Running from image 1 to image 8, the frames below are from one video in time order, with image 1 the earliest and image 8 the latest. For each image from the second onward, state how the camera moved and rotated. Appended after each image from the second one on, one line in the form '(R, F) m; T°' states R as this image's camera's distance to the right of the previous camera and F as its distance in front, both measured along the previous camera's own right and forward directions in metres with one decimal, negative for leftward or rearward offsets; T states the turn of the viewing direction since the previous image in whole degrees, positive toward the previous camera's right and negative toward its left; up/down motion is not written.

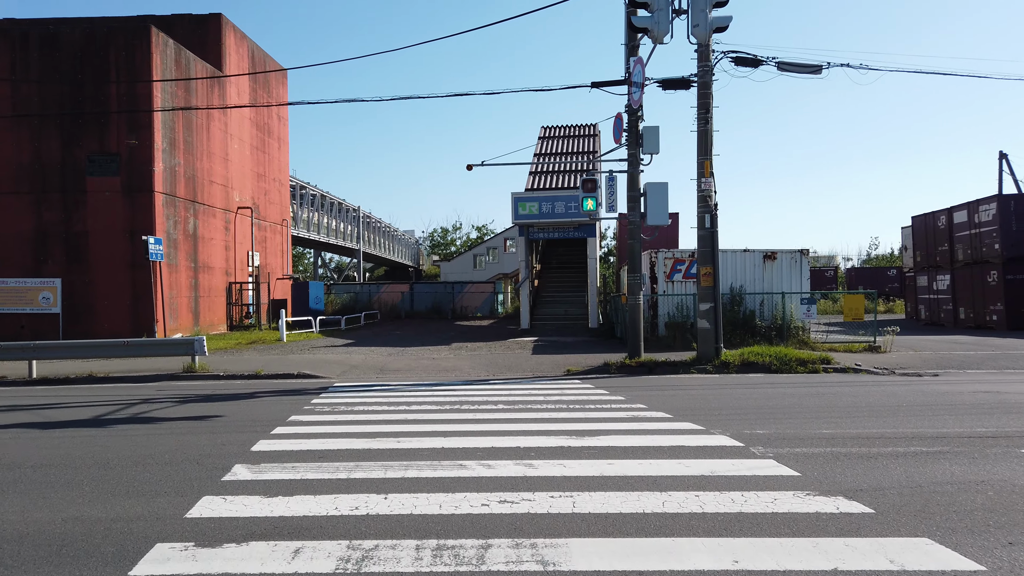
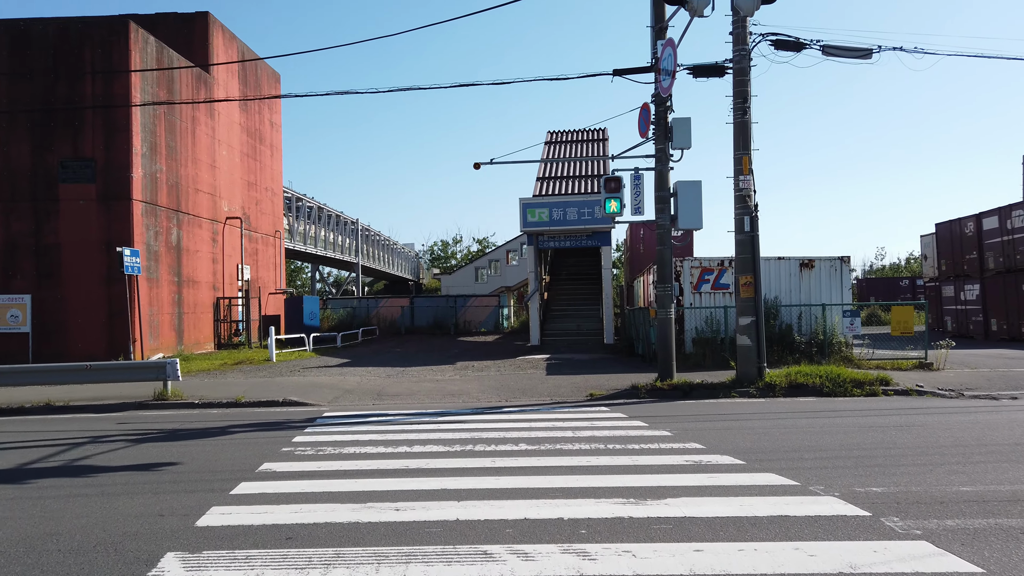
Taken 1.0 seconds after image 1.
(-0.2, +1.8) m; 0°
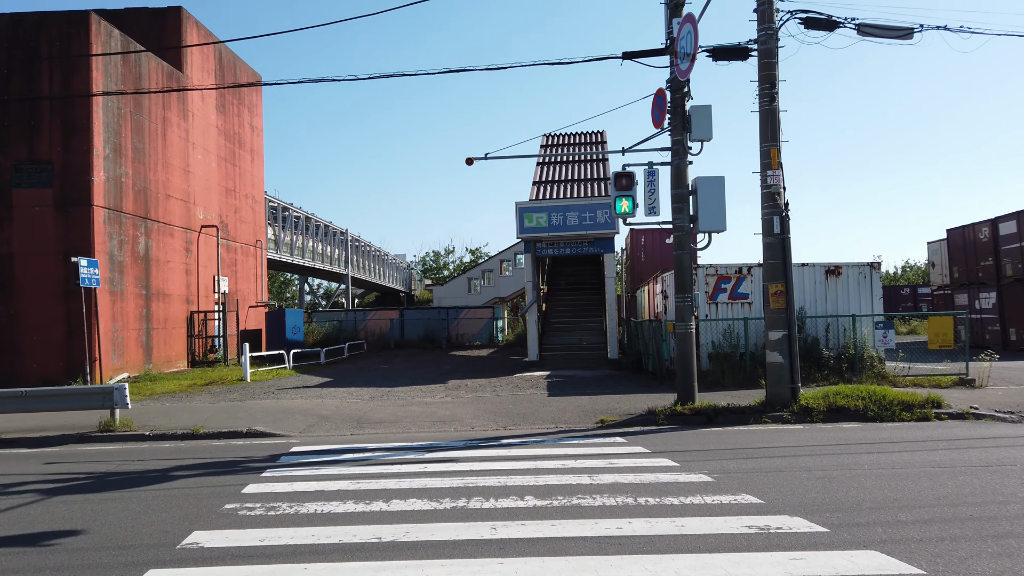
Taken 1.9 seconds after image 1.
(-0.1, +1.6) m; +1°
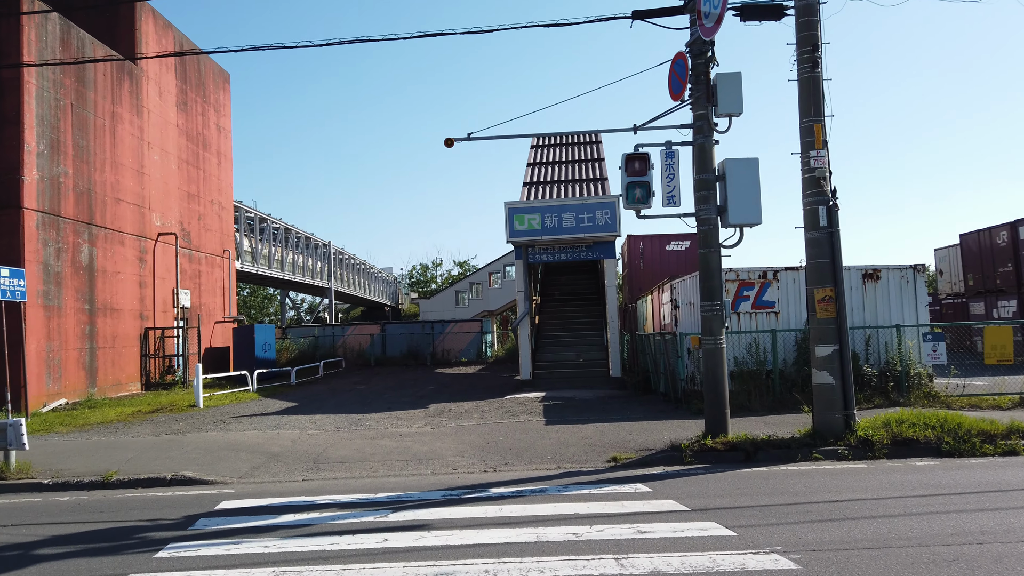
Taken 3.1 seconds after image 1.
(0.0, +2.1) m; +1°
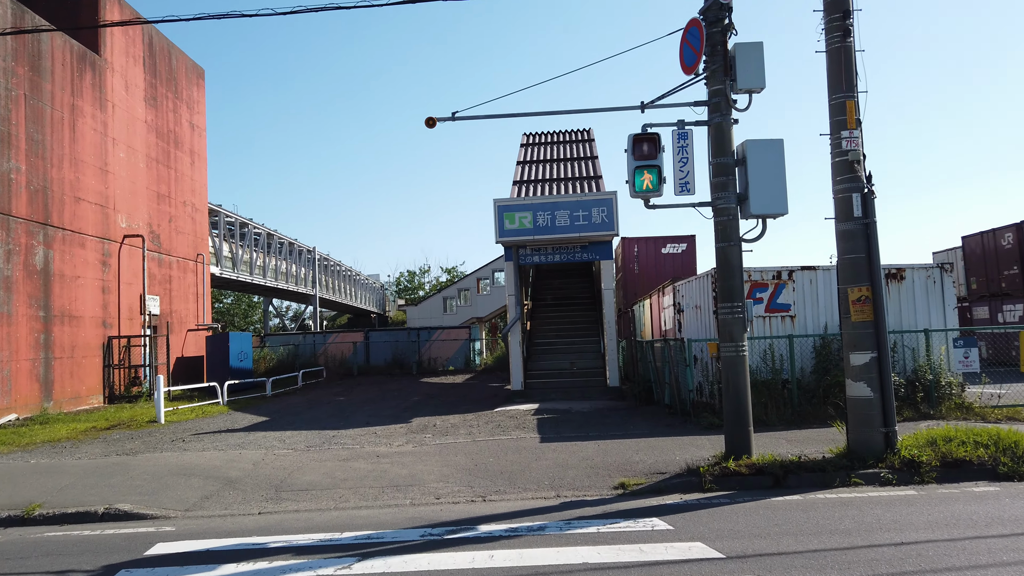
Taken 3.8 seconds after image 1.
(0.0, +1.2) m; +1°
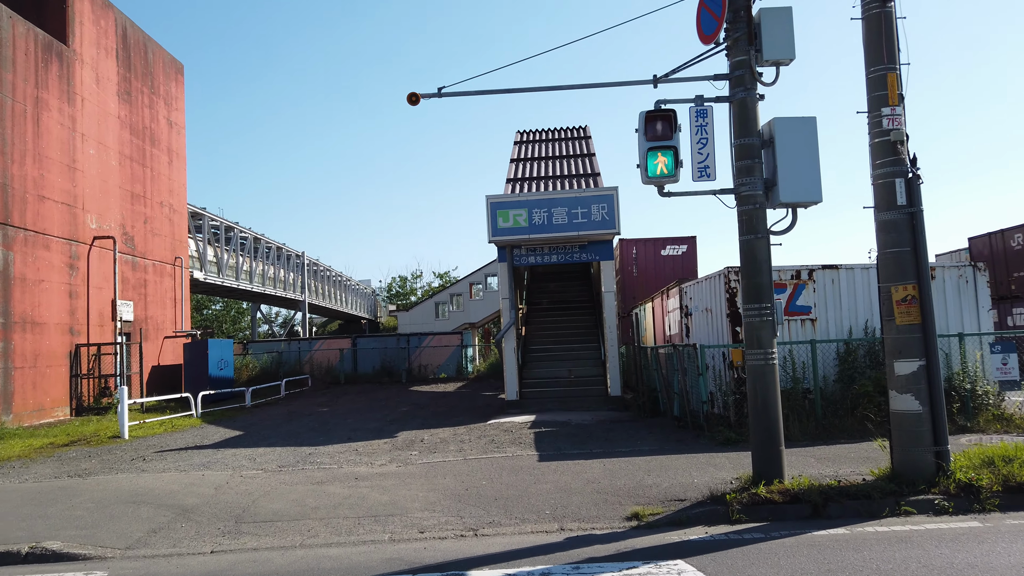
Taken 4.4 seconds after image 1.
(0.0, +1.1) m; +1°
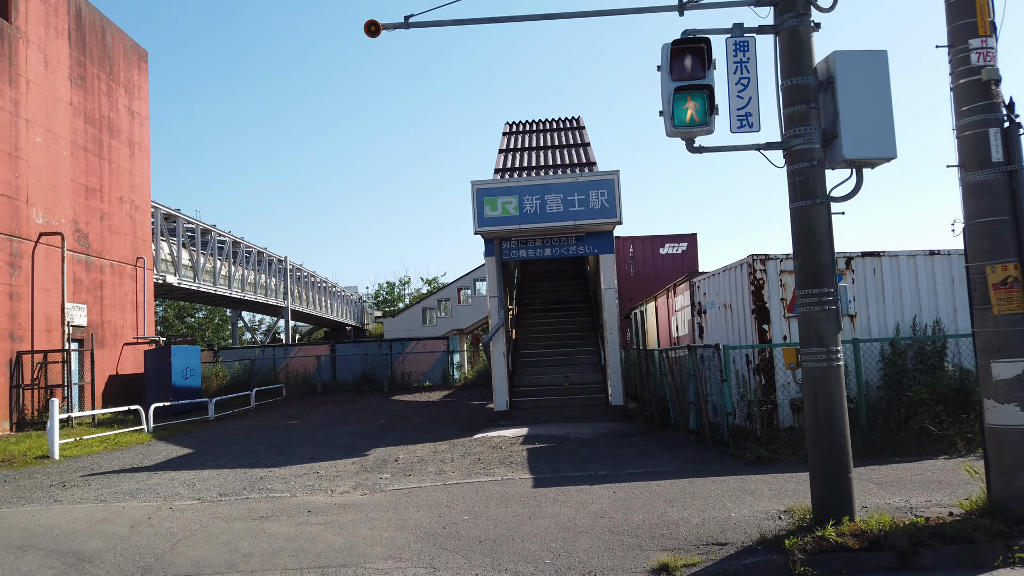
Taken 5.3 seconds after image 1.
(0.0, +1.7) m; +1°
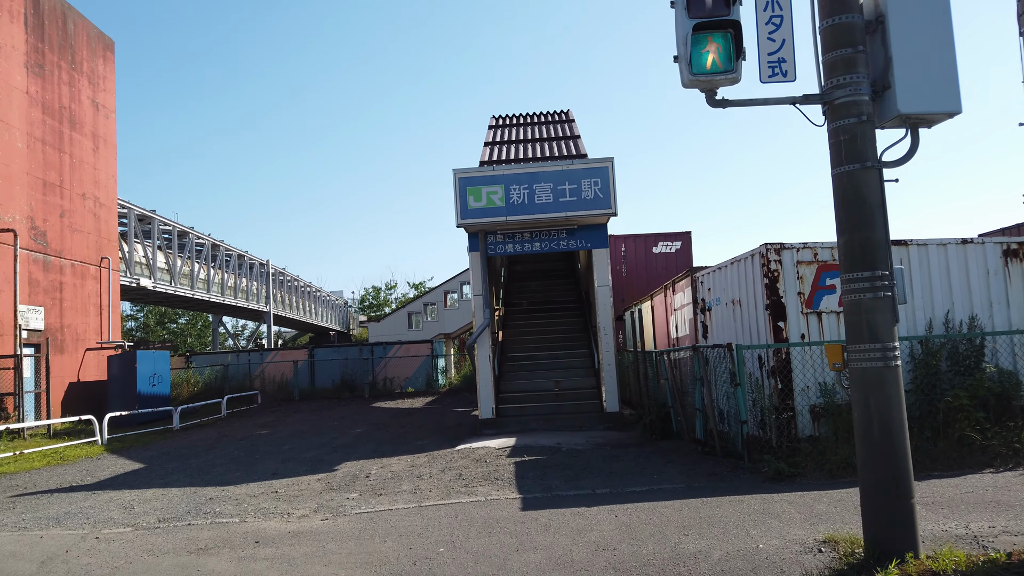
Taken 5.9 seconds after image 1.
(0.0, +1.1) m; +1°
